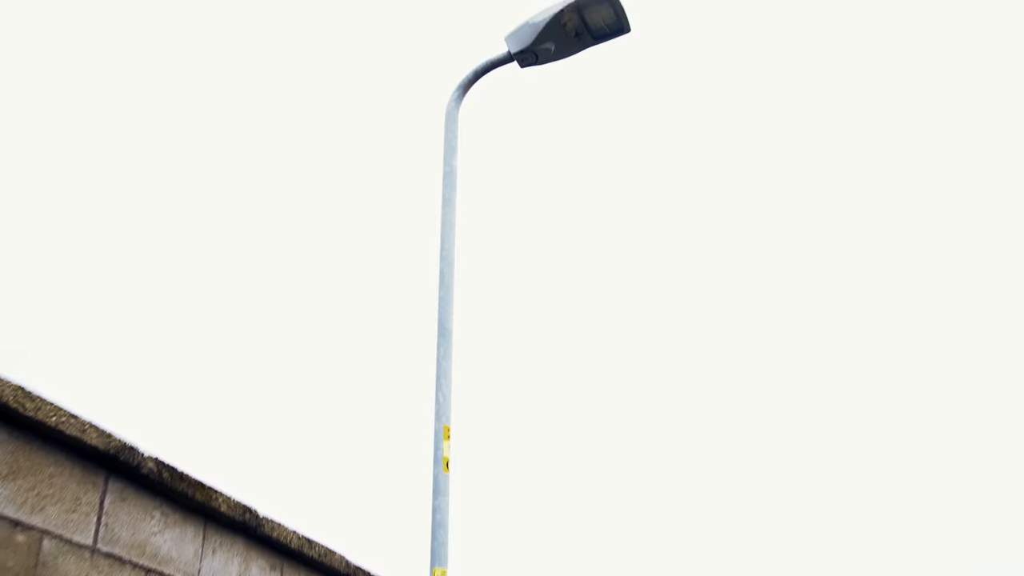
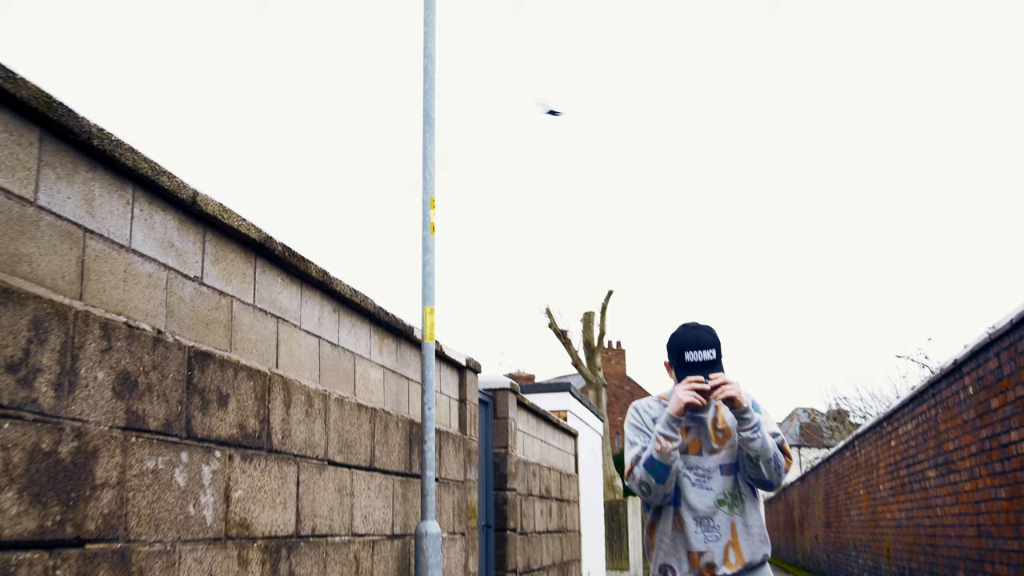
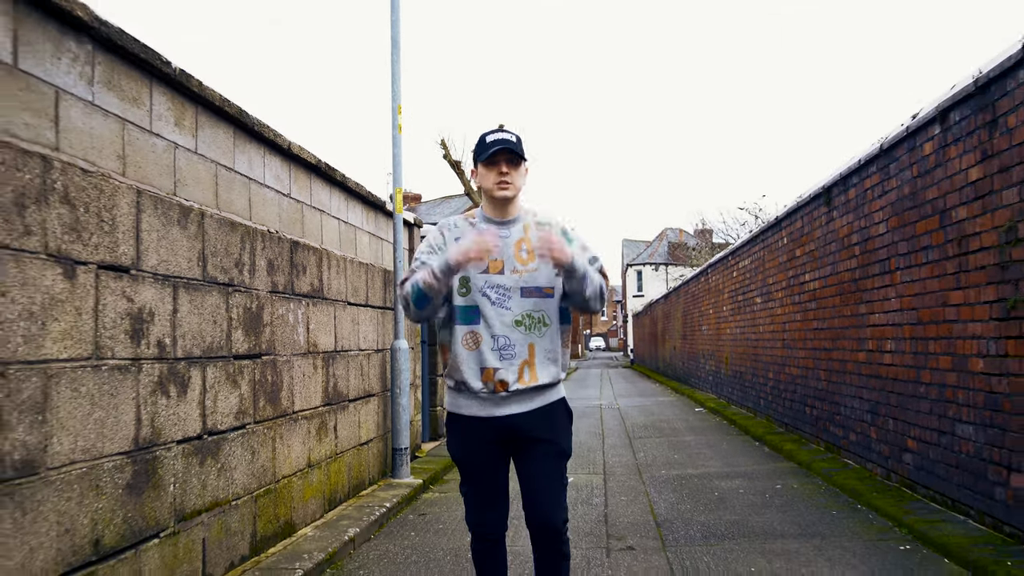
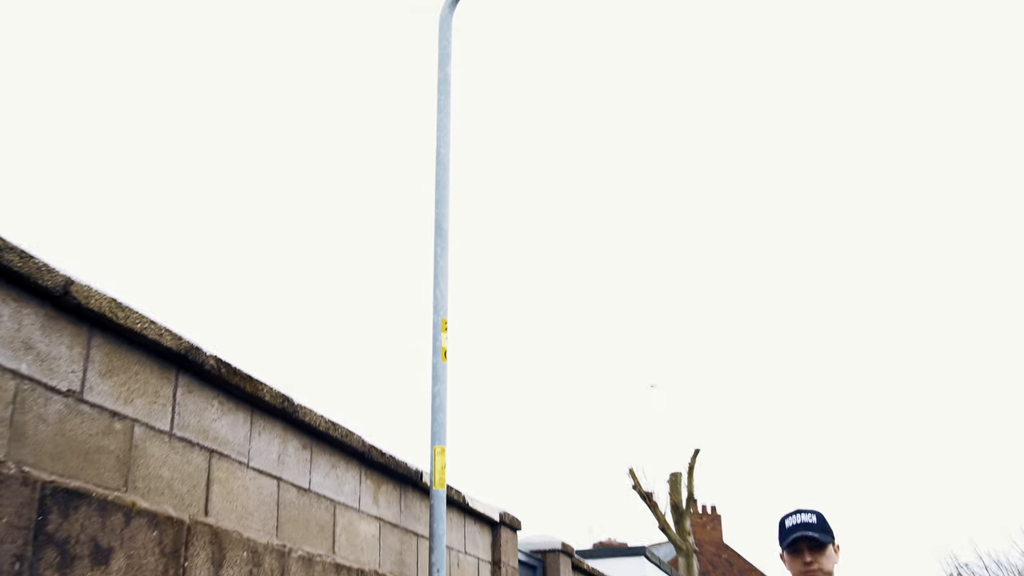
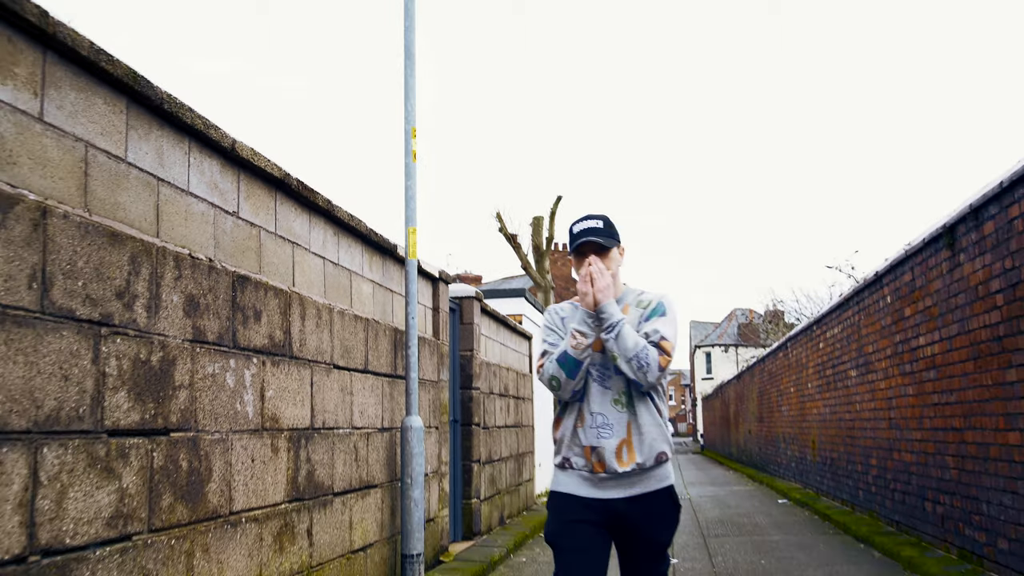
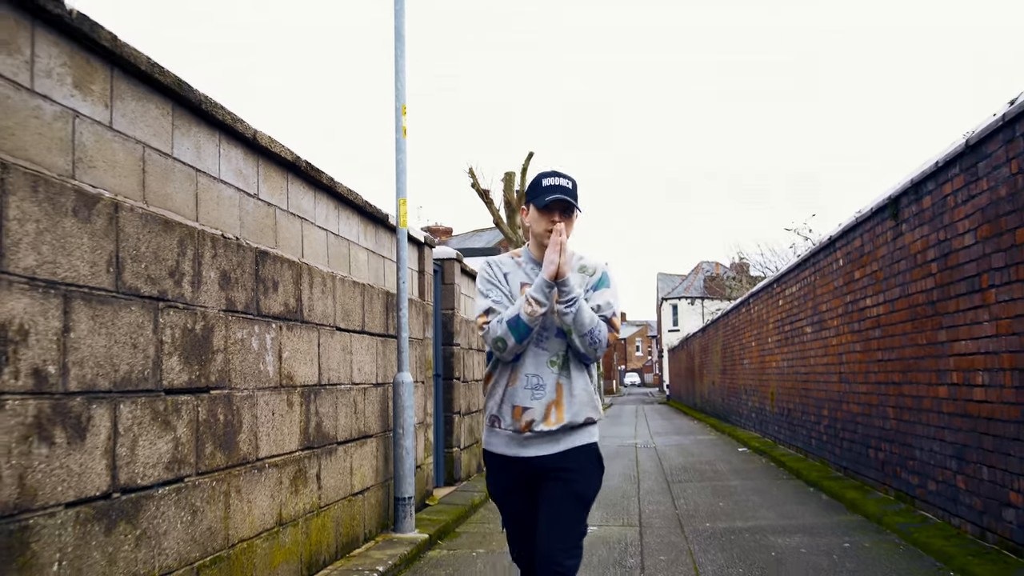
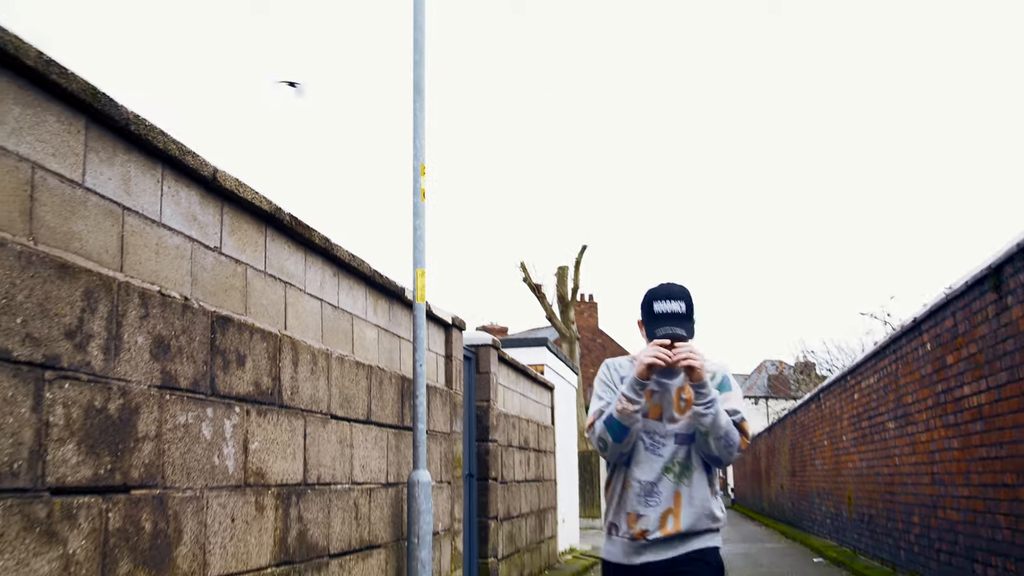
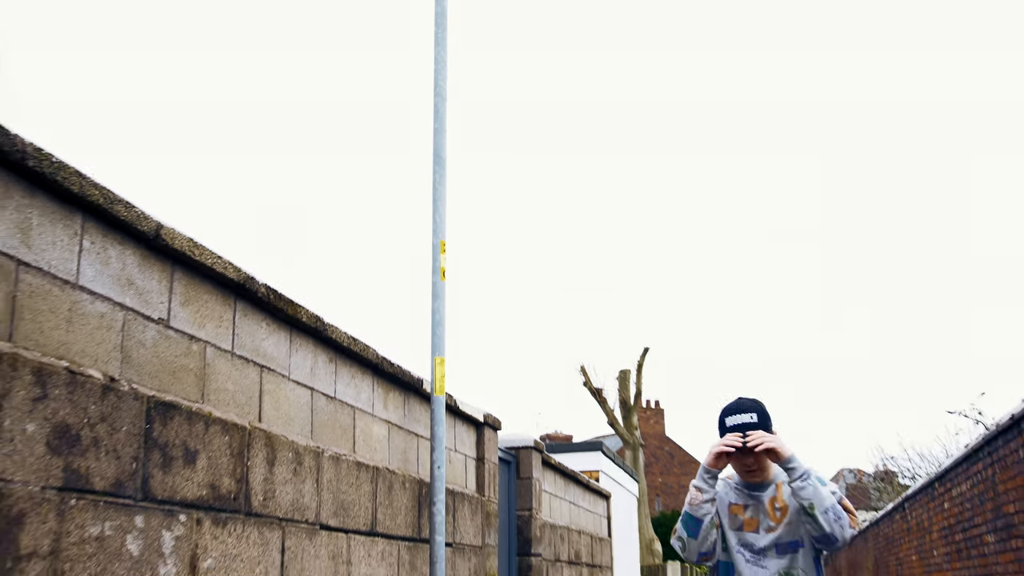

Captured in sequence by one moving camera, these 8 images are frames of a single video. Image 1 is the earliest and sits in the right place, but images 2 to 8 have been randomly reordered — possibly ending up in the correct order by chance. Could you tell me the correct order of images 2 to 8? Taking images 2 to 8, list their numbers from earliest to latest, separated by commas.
4, 8, 2, 7, 5, 6, 3
